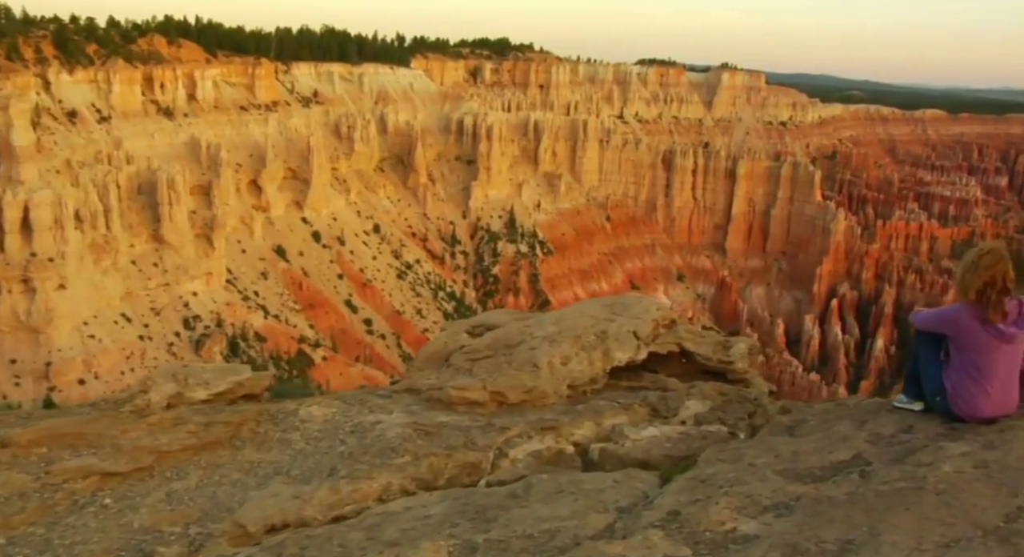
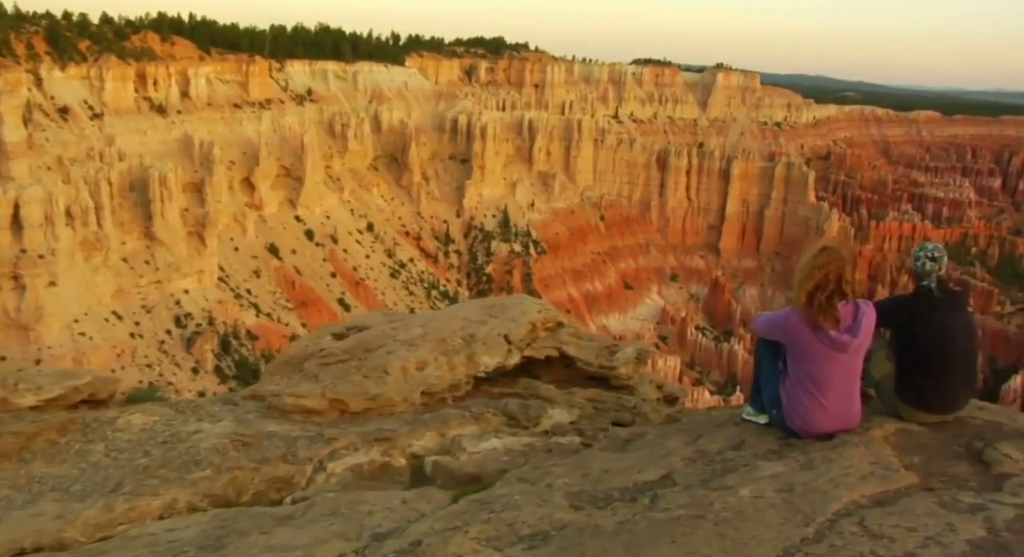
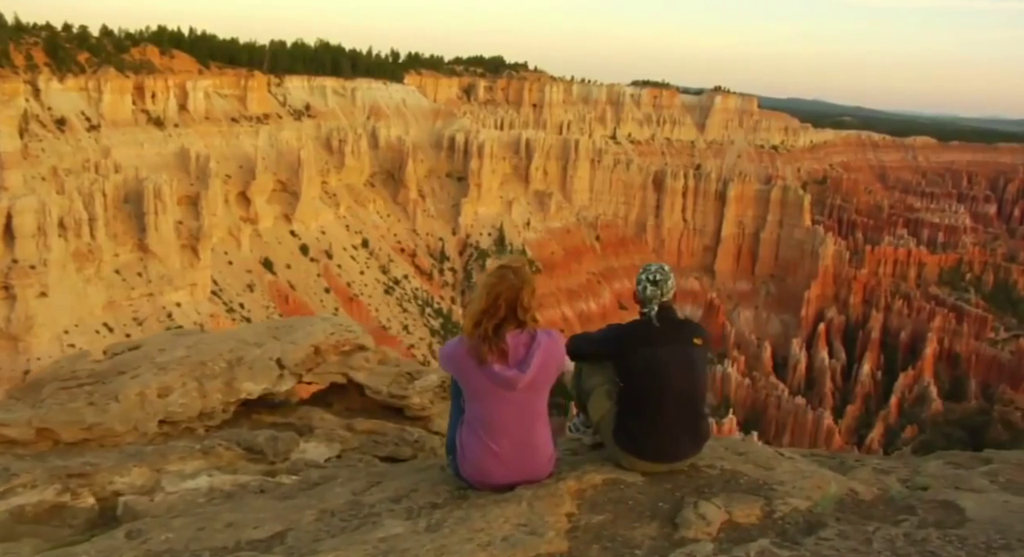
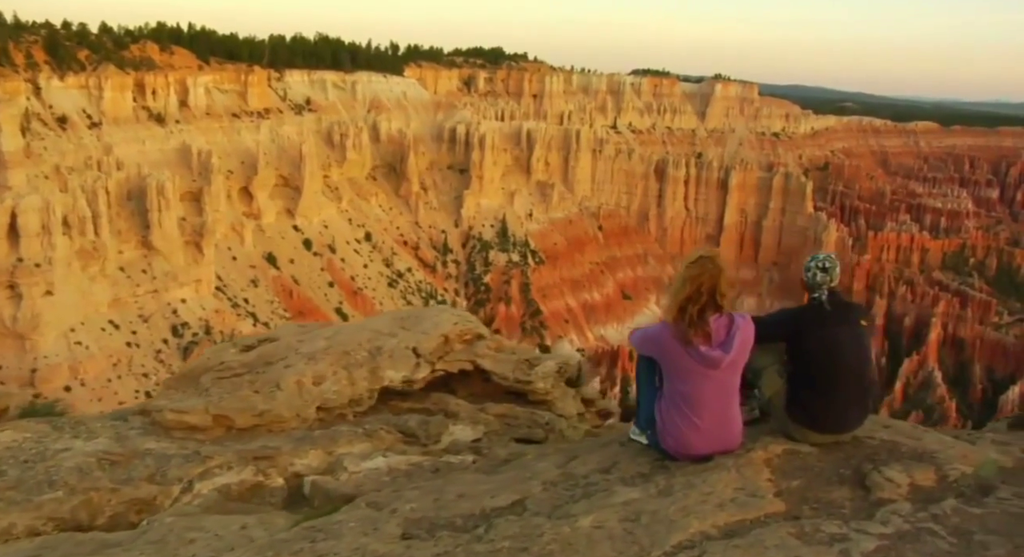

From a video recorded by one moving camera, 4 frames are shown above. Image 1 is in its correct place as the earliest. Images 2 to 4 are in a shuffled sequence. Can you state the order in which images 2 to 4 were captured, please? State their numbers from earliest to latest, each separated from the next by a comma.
2, 4, 3
